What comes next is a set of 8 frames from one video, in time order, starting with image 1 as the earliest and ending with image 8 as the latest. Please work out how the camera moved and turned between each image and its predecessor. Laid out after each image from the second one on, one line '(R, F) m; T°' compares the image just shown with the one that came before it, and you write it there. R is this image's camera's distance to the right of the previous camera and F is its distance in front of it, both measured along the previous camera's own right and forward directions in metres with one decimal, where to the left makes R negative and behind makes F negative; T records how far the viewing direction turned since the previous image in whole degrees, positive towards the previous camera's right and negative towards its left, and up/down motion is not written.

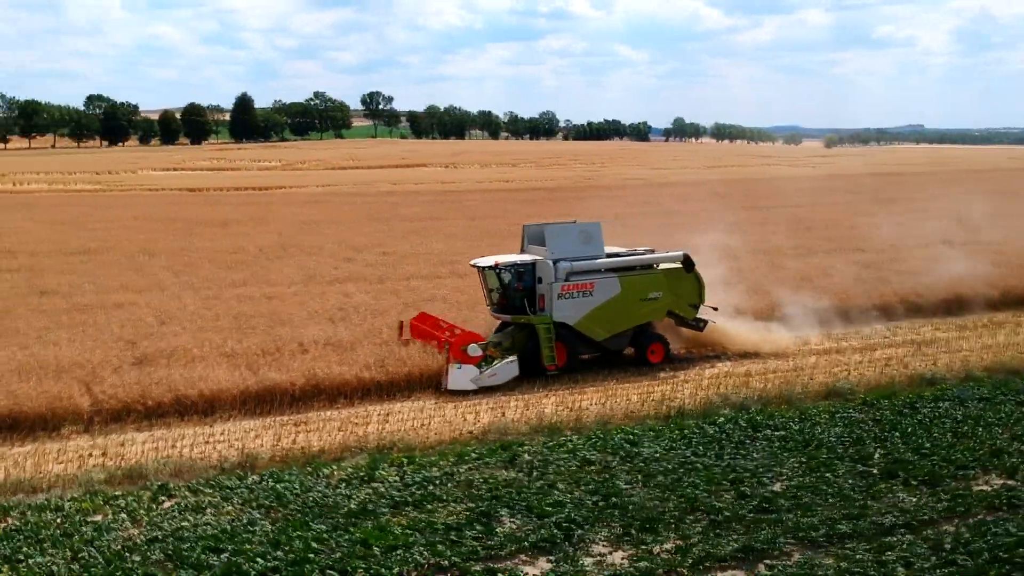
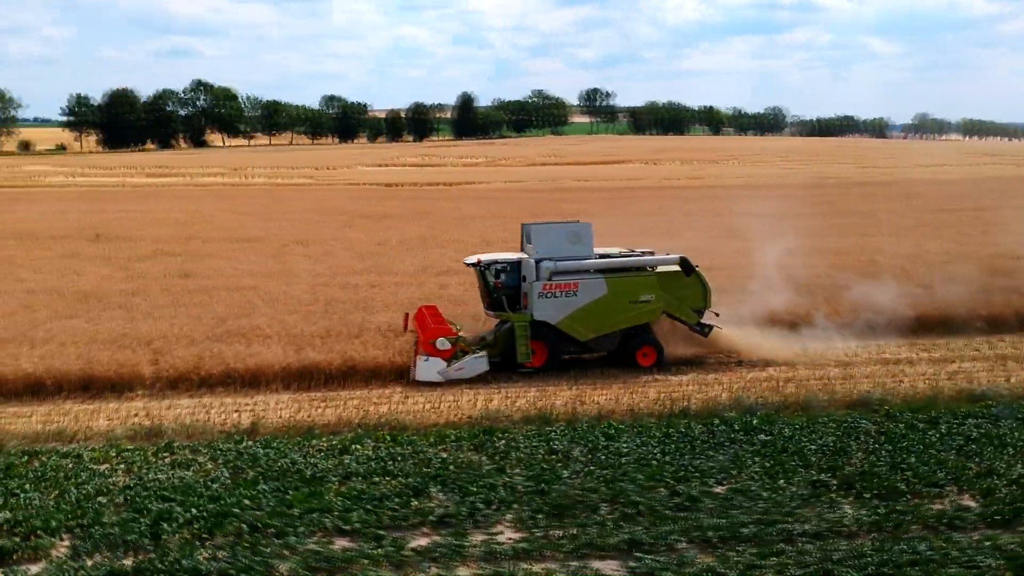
(+3.2, -0.3) m; -13°
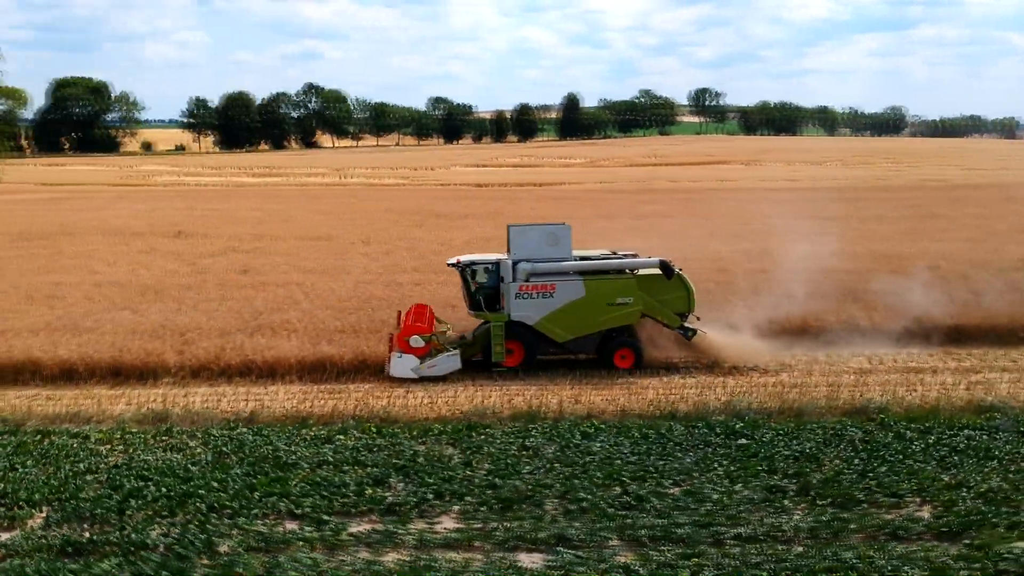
(+1.8, -0.2) m; -7°
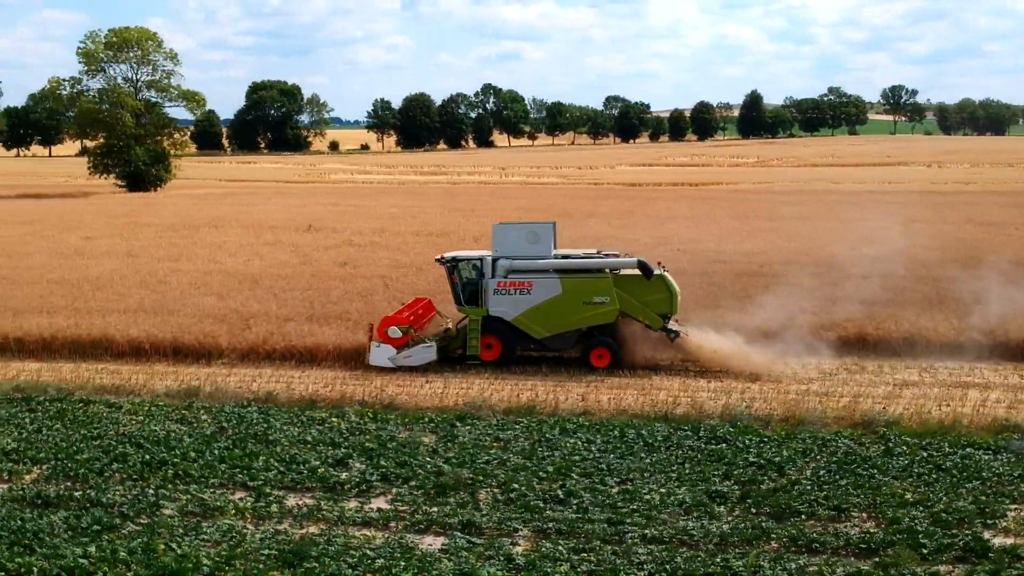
(+2.8, -0.1) m; -11°
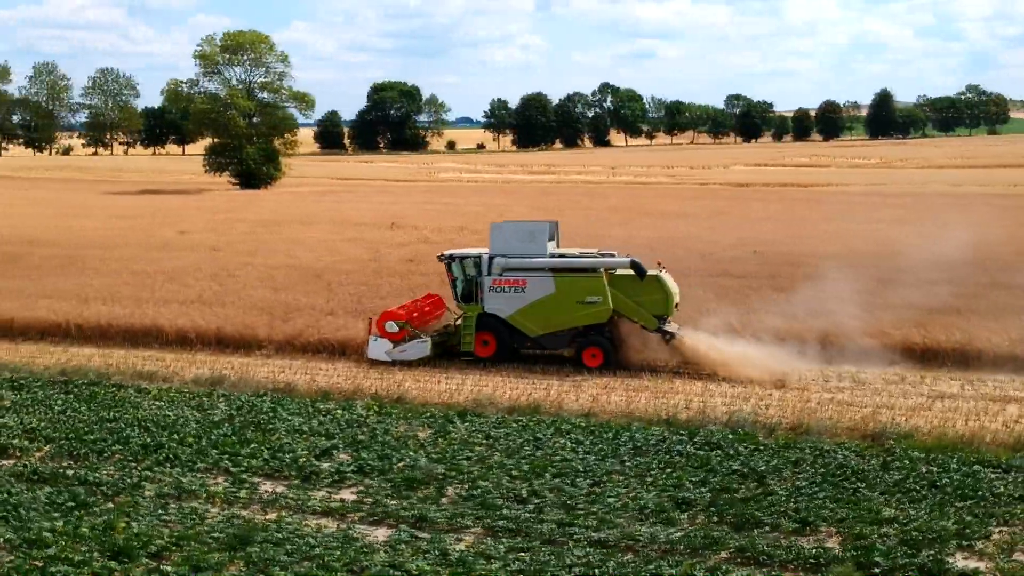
(+1.8, +0.1) m; -7°
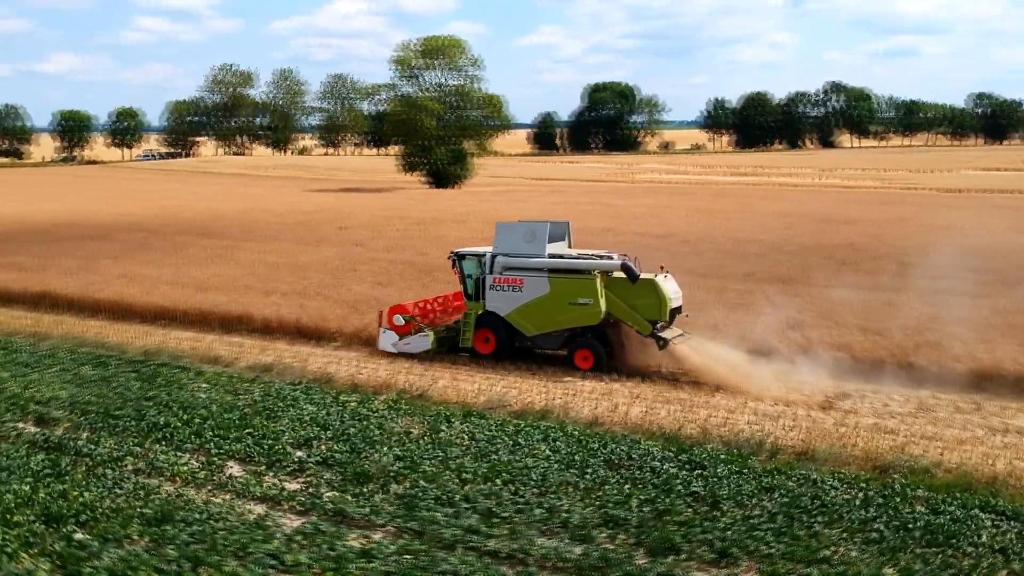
(+3.2, +0.6) m; -14°
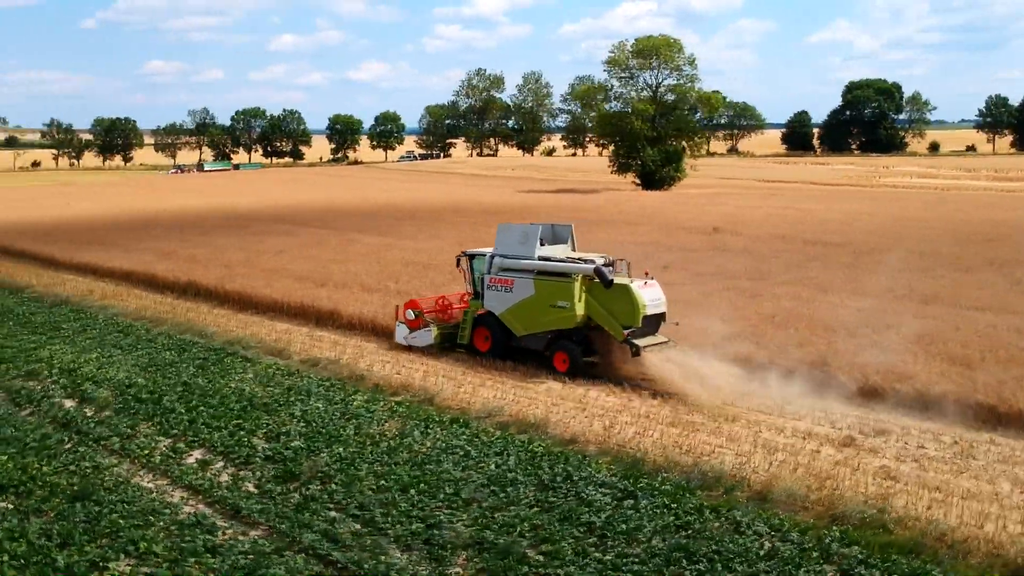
(+3.9, +0.9) m; -16°
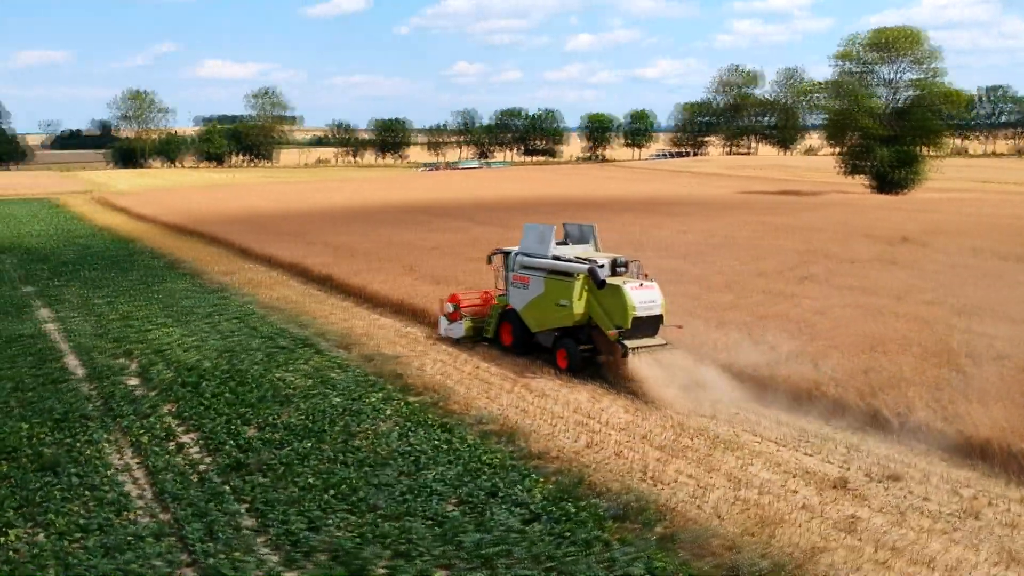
(+3.9, +0.9) m; -16°
